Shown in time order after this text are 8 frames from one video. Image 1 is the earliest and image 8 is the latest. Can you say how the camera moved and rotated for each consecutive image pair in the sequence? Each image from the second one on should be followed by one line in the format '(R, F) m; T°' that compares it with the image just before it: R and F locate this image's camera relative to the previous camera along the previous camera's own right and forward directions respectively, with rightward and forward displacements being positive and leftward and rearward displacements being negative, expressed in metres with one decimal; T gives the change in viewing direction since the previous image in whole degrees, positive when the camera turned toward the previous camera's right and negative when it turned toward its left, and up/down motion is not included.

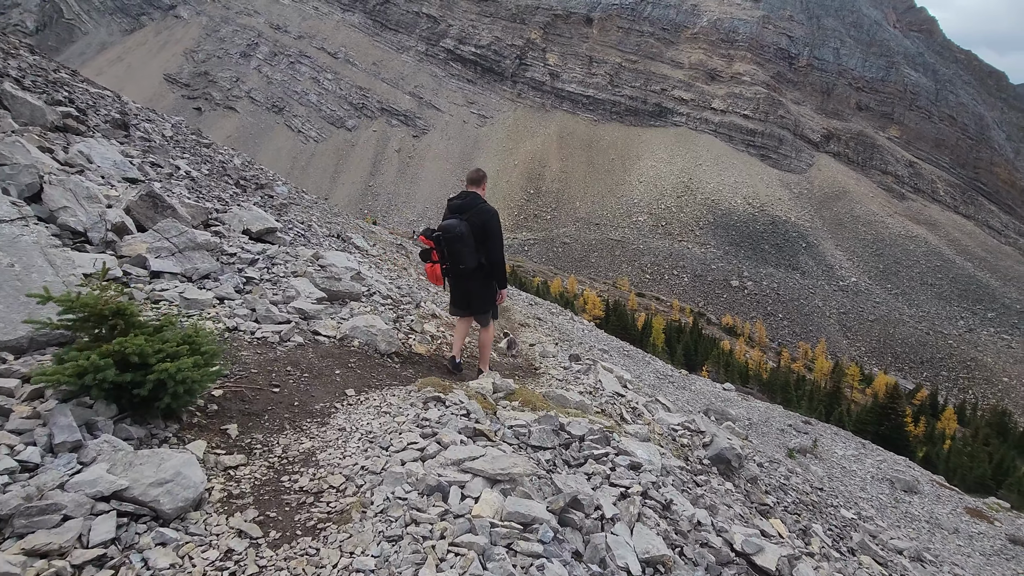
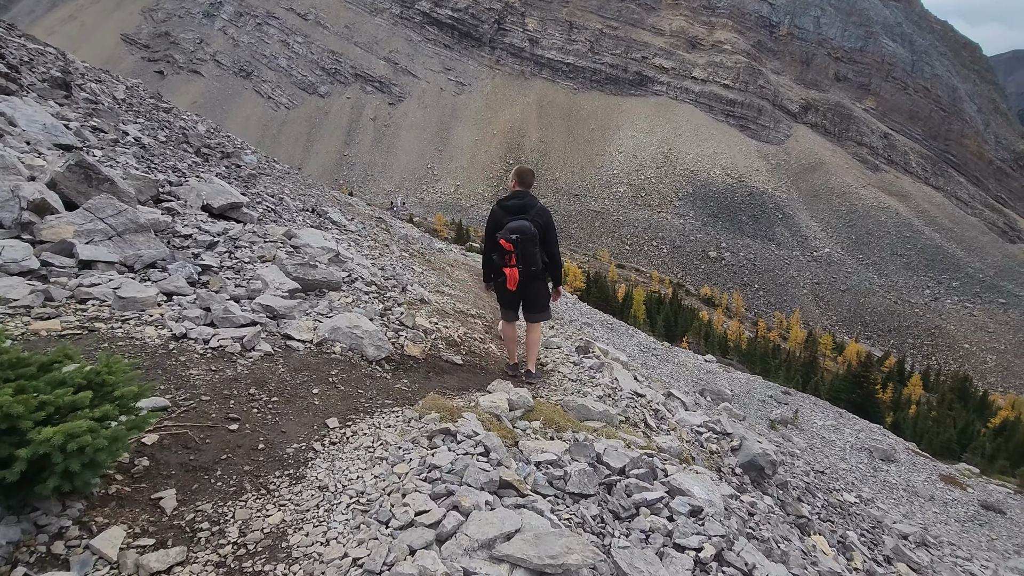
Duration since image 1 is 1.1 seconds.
(-0.3, +1.0) m; +2°
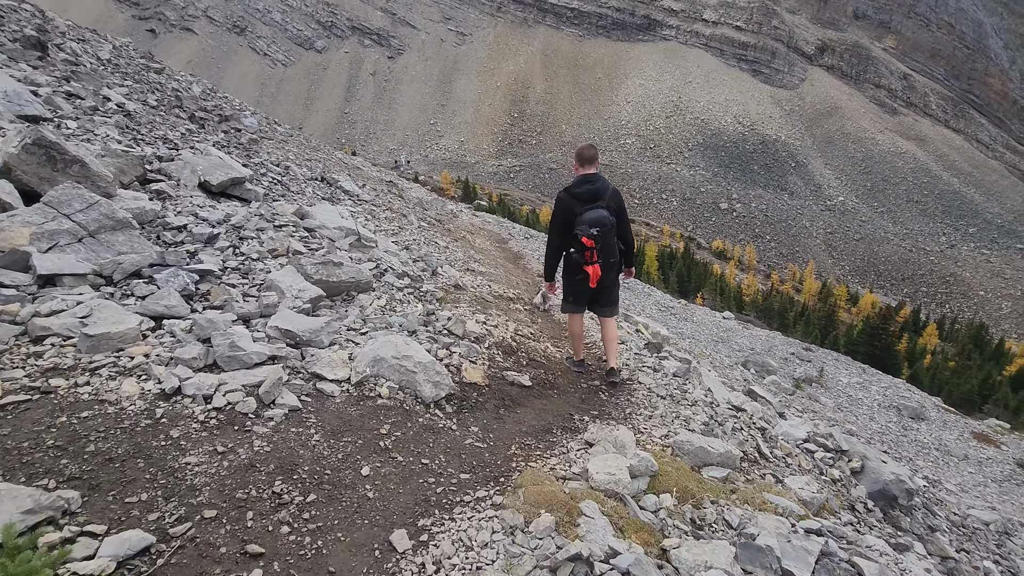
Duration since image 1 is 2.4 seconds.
(-0.7, +1.3) m; -1°
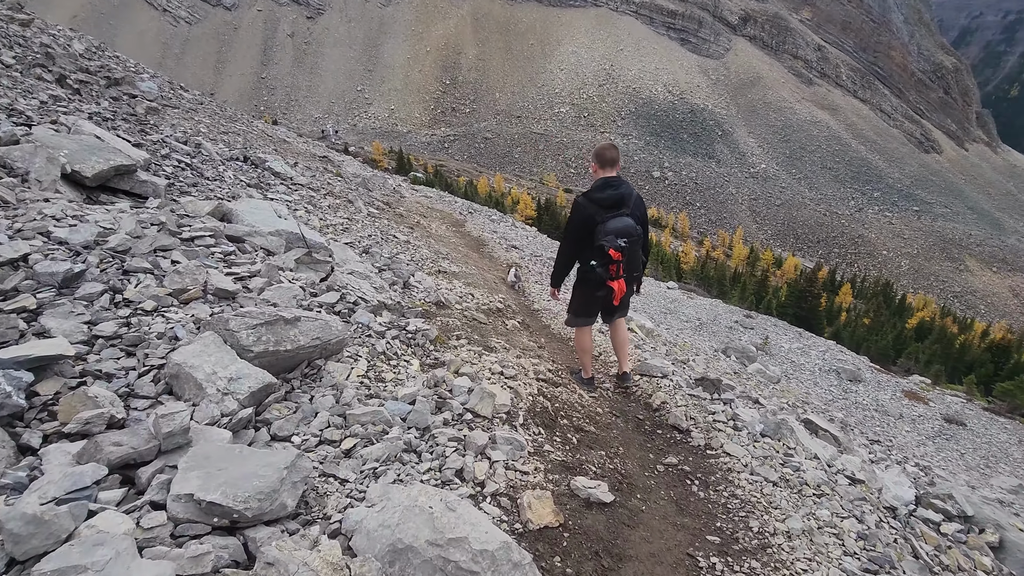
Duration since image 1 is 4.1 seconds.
(-0.8, +1.9) m; +7°
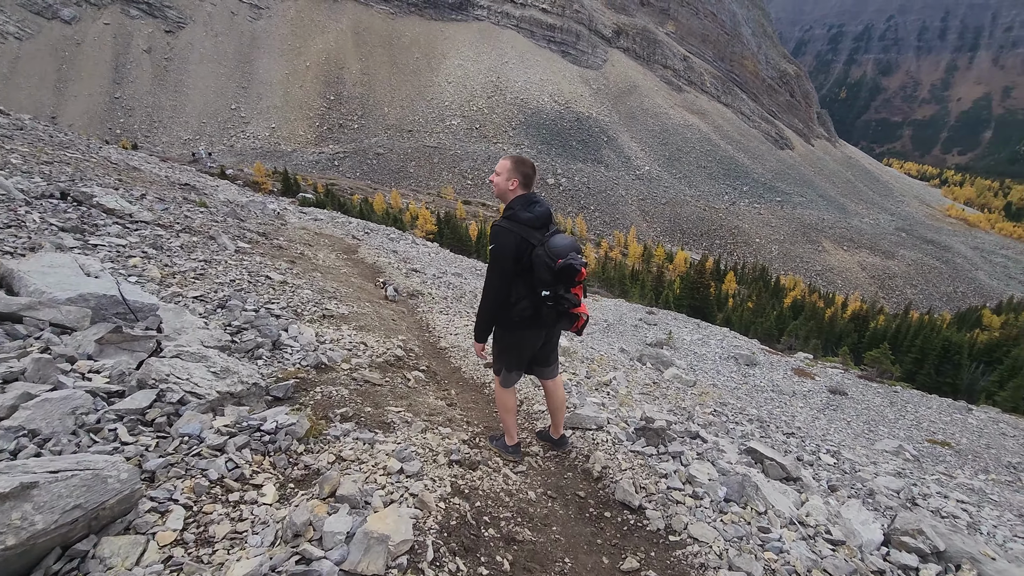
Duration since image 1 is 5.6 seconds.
(+0.1, +1.1) m; +10°
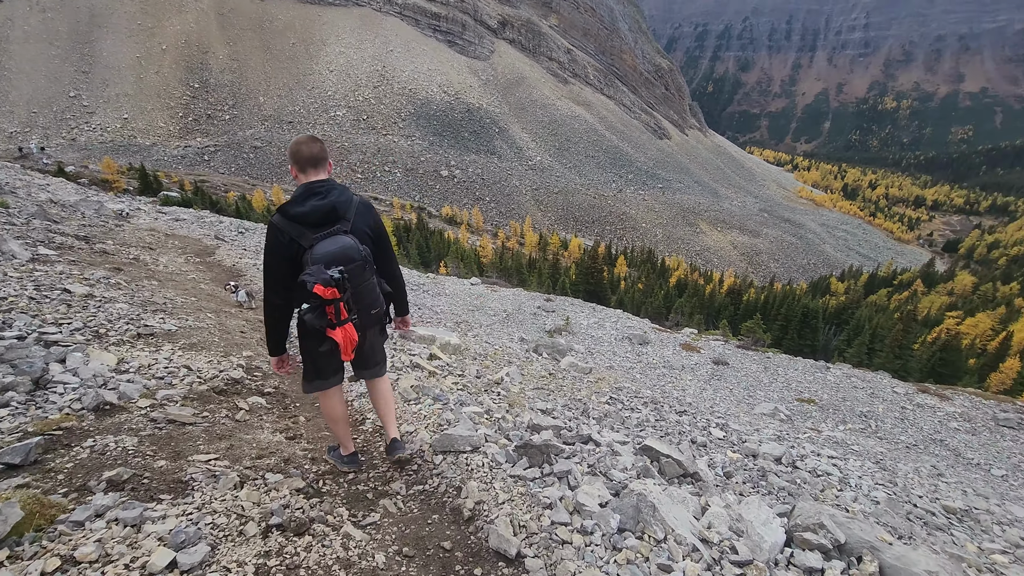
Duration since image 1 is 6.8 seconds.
(+0.4, +0.9) m; +11°
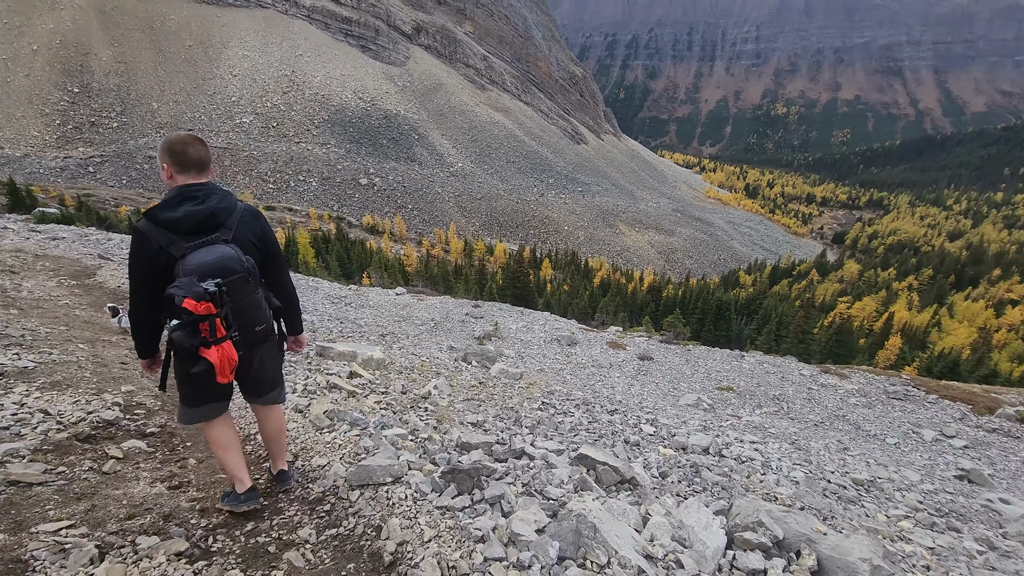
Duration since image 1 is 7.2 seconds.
(+0.1, +0.3) m; +8°
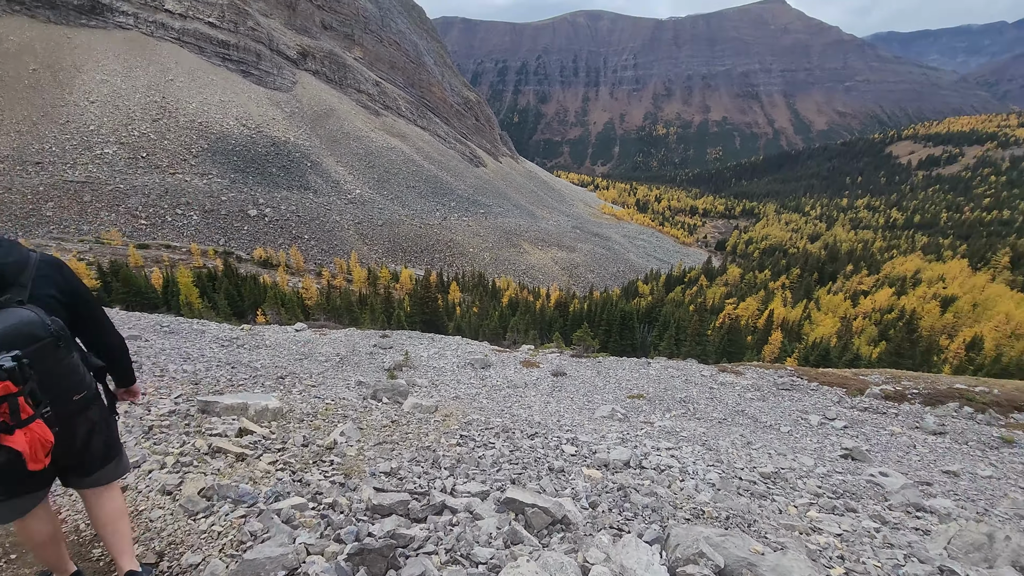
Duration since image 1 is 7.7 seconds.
(0.0, +0.4) m; +10°
